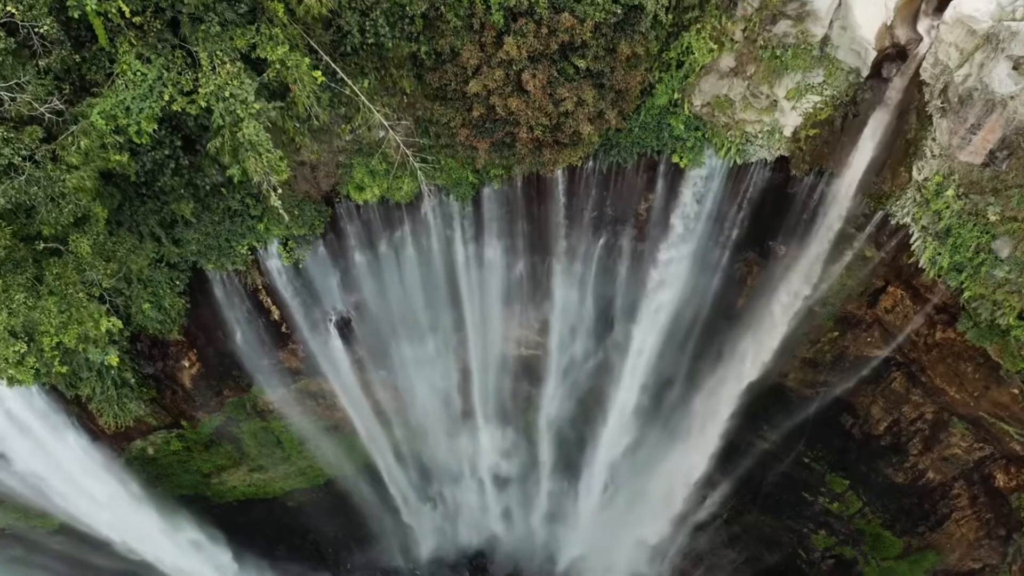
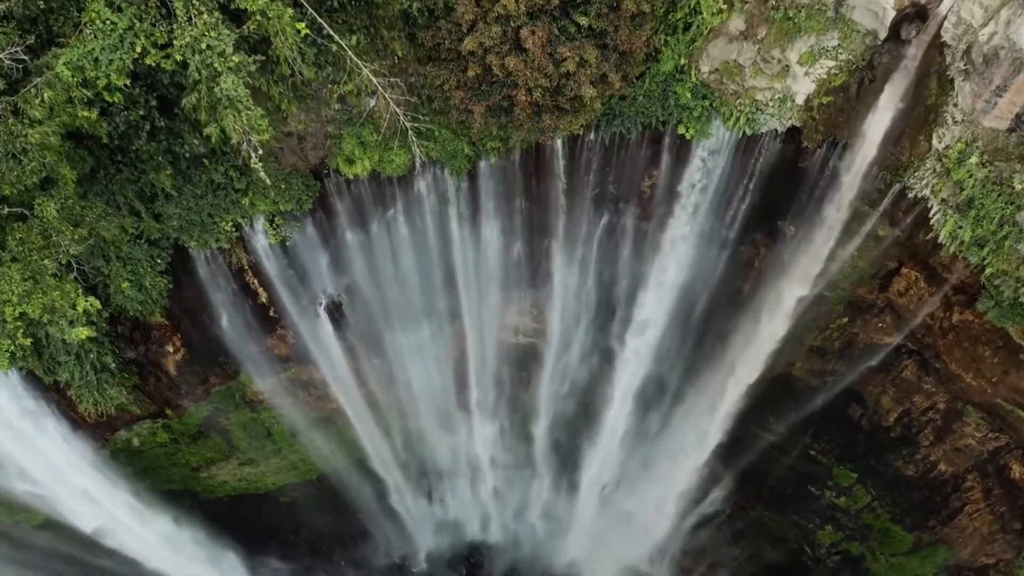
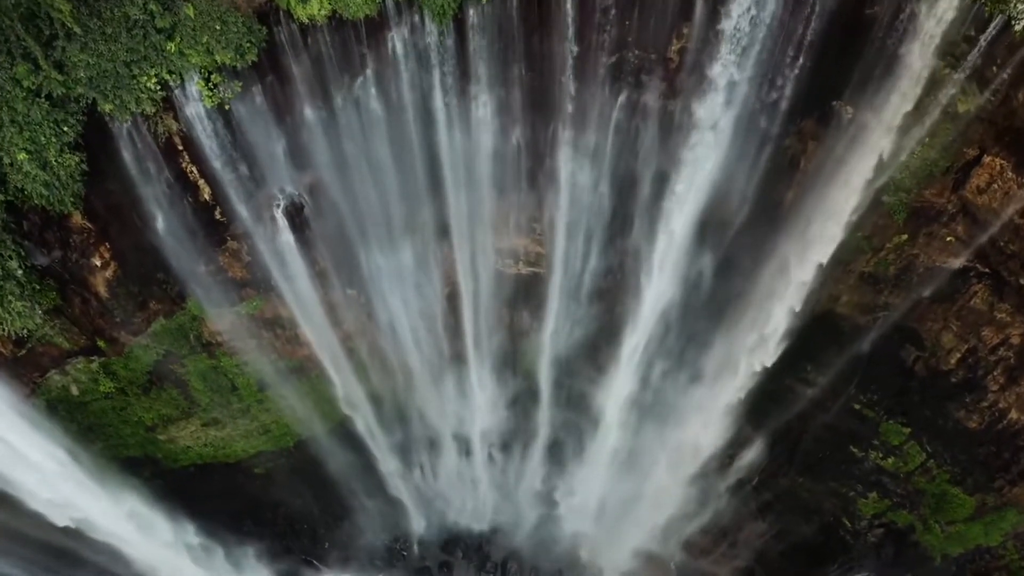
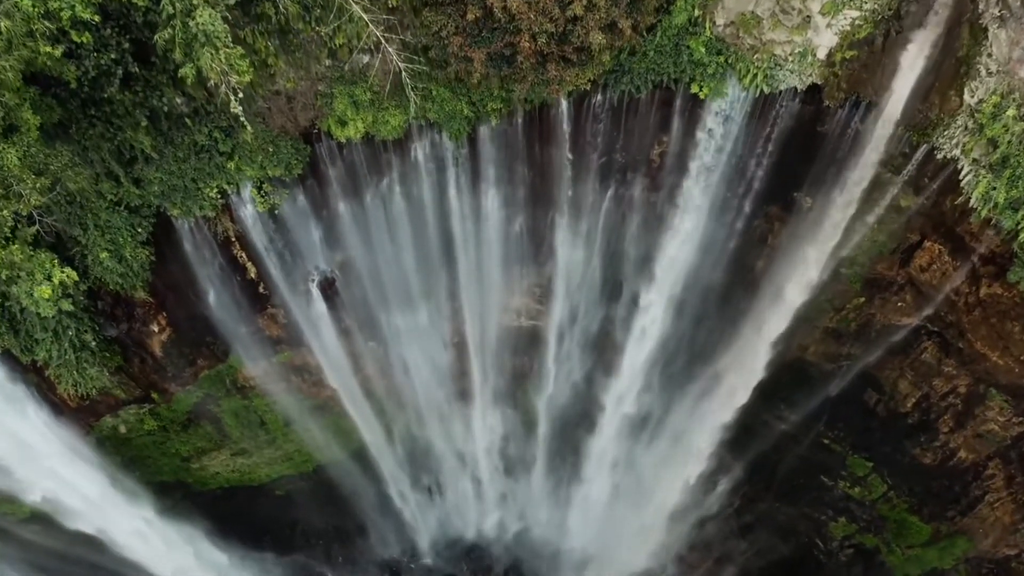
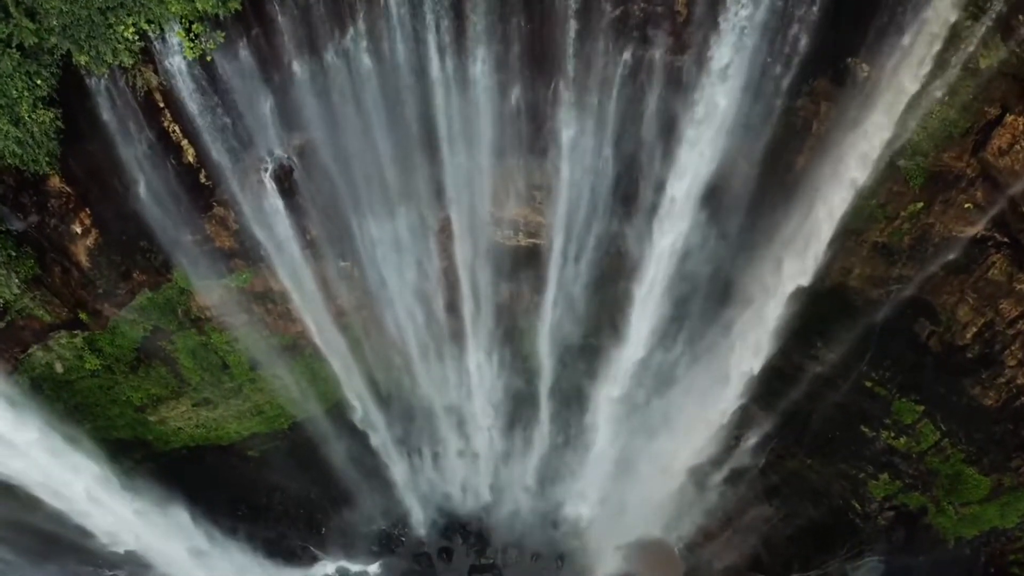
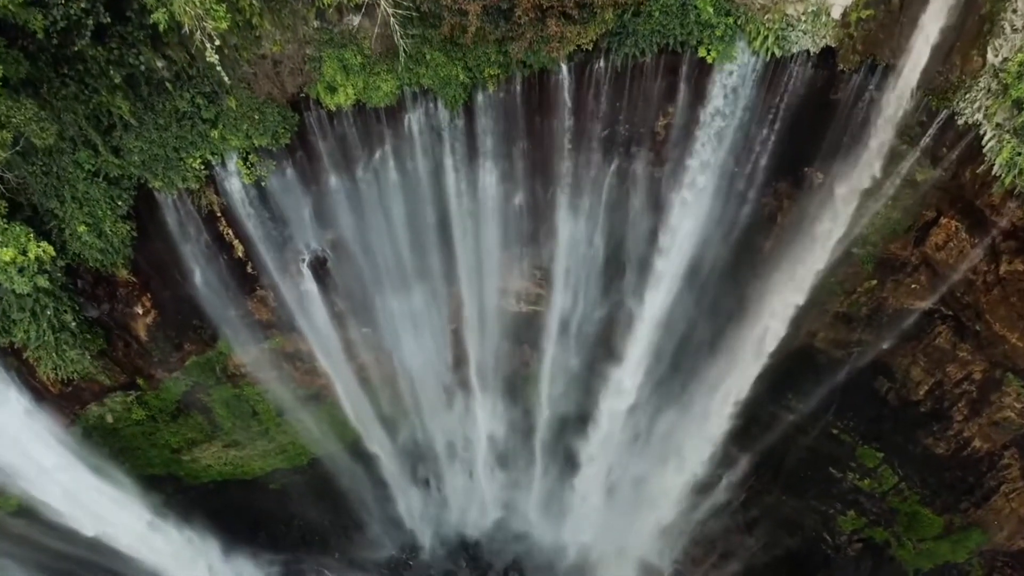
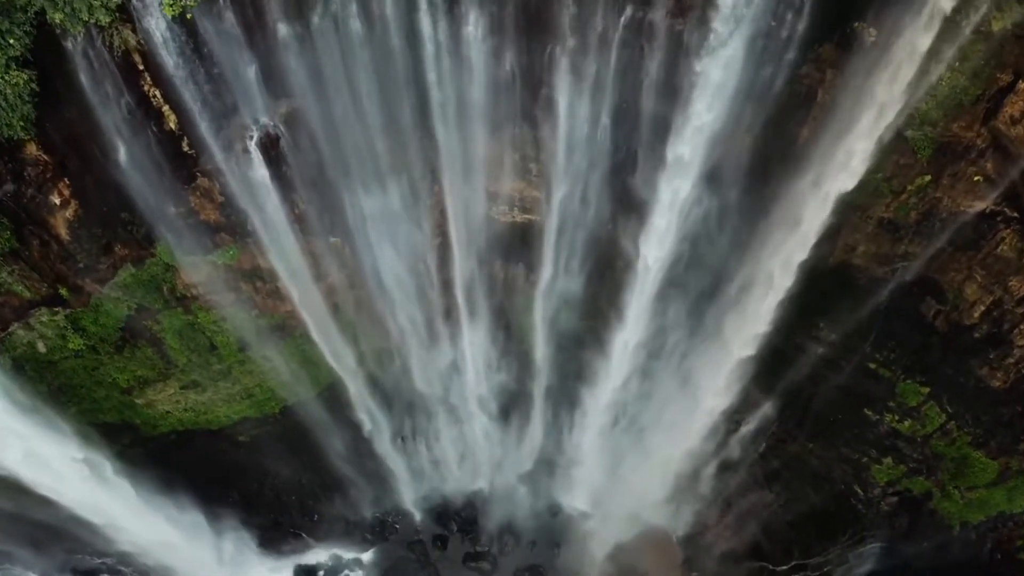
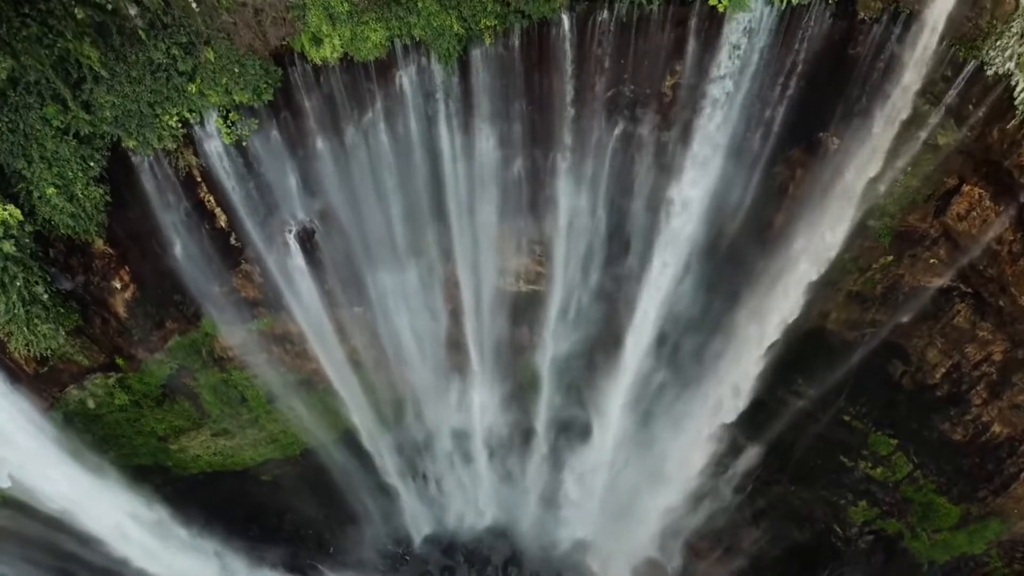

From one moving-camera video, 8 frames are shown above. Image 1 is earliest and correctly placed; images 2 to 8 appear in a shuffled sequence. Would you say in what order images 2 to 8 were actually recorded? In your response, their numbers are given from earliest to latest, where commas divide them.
2, 4, 6, 8, 3, 5, 7
